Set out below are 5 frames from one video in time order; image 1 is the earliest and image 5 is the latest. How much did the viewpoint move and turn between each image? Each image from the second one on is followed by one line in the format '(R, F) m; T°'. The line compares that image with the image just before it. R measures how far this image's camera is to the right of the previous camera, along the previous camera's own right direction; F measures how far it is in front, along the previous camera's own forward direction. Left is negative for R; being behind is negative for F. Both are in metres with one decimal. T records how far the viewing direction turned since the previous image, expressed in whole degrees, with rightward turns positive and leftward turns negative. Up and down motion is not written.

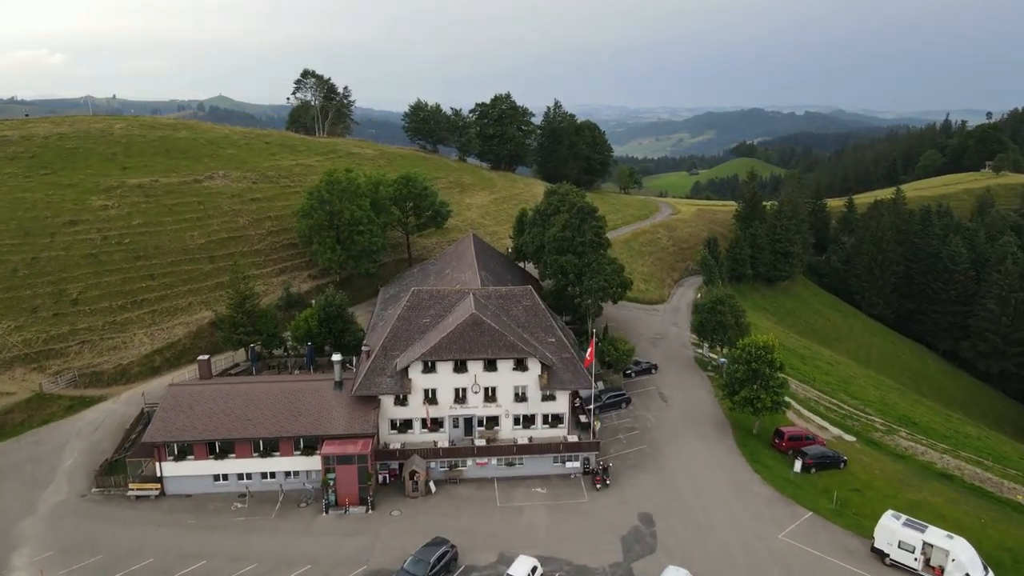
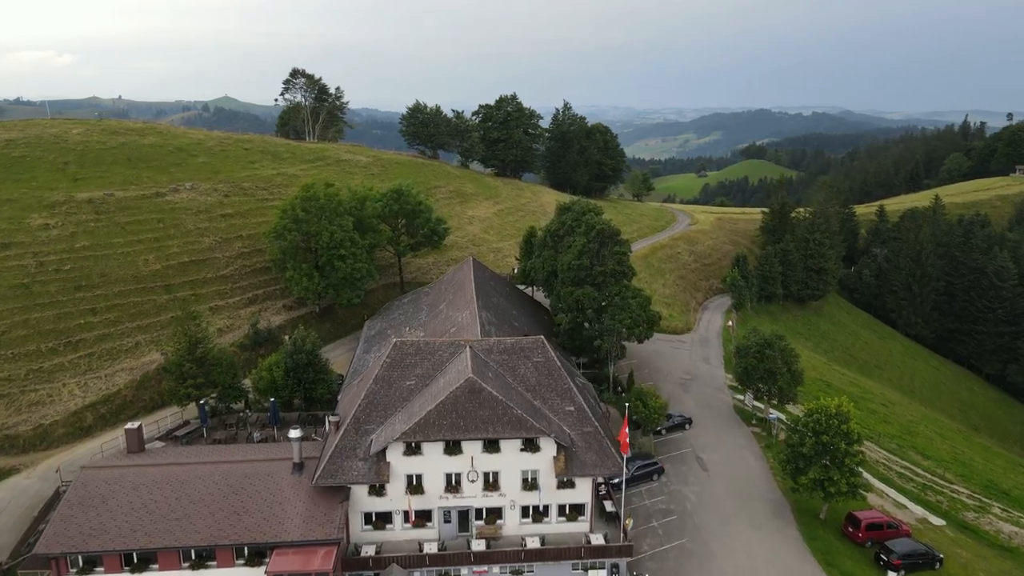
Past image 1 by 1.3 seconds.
(-0.1, +8.6) m; 0°
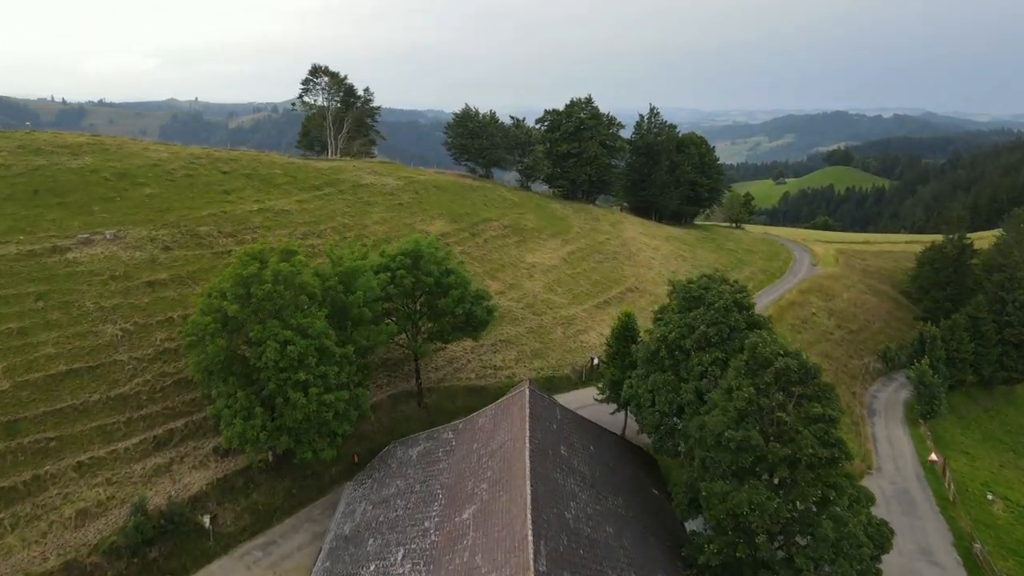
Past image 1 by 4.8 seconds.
(-1.1, +22.4) m; -5°
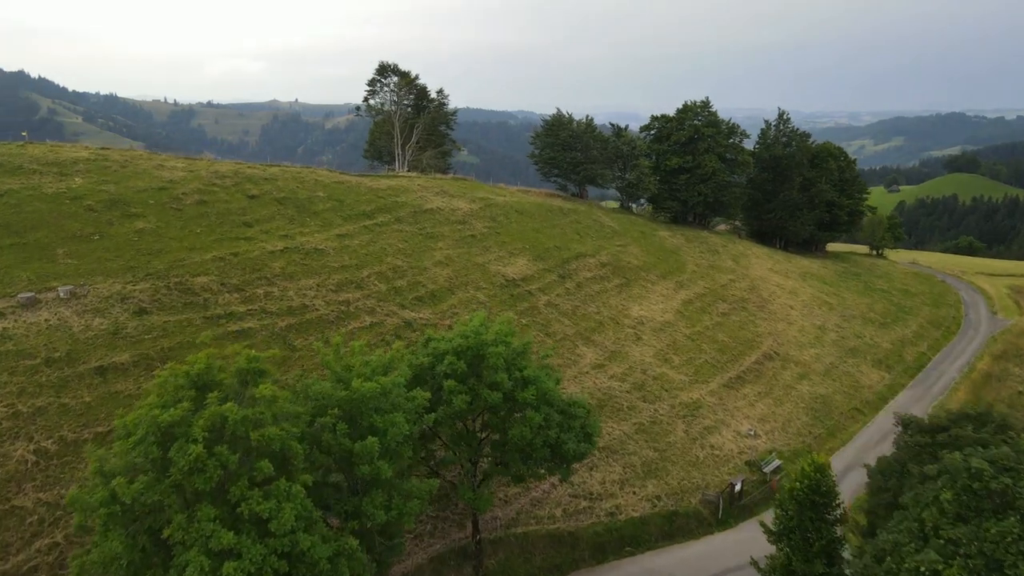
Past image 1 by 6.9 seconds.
(-1.0, +13.6) m; -7°
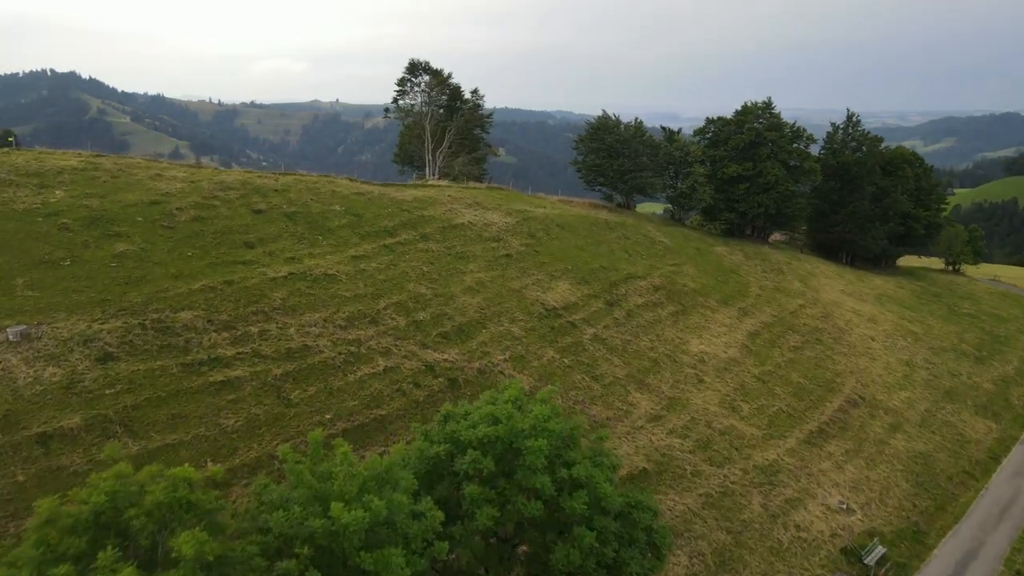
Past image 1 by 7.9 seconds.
(-0.2, +6.0) m; -3°
